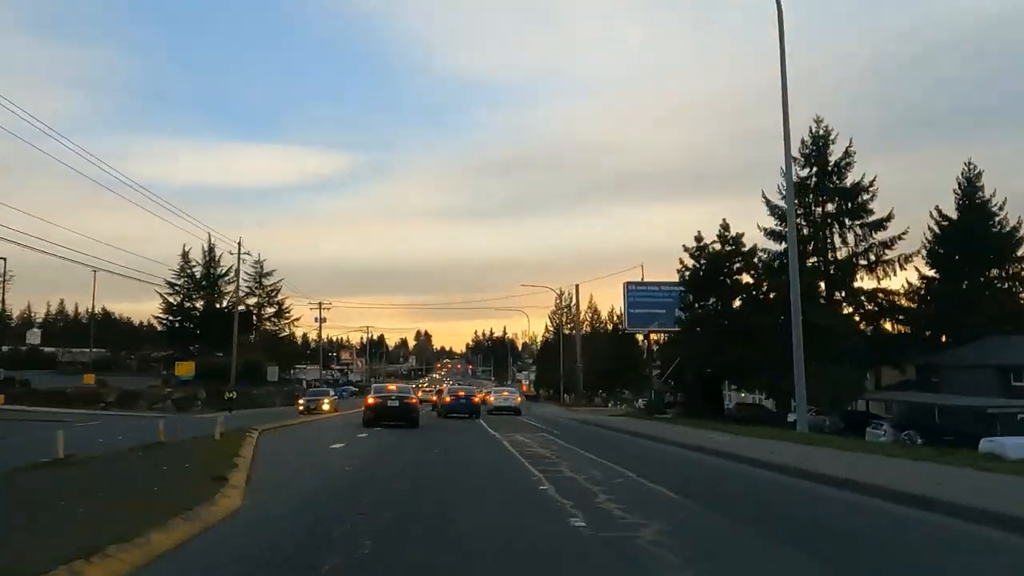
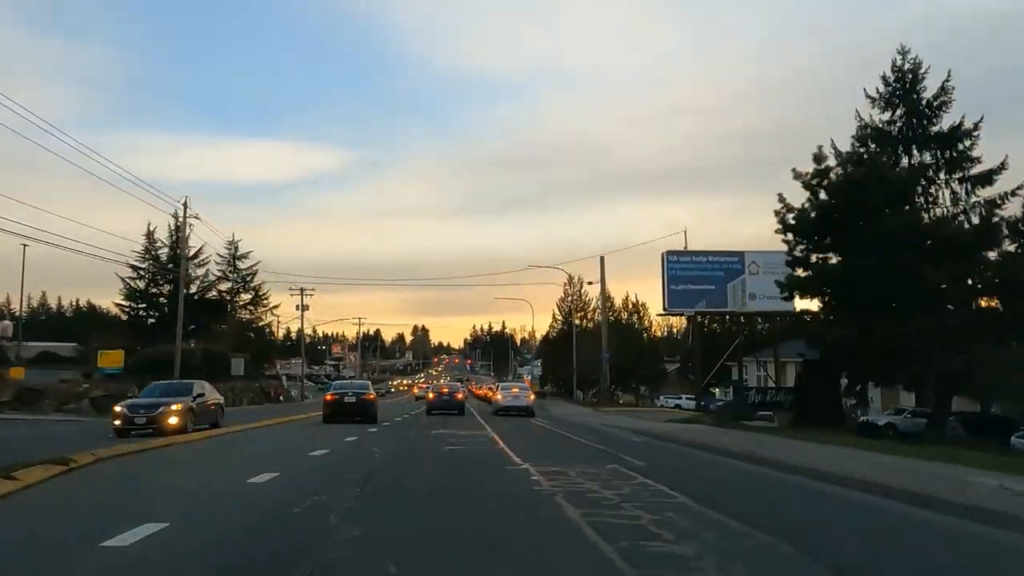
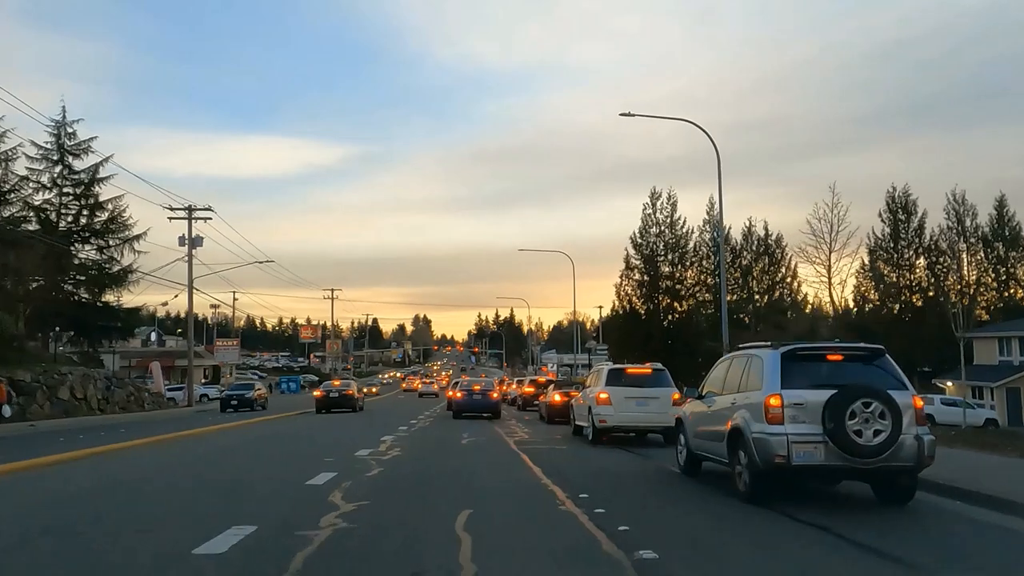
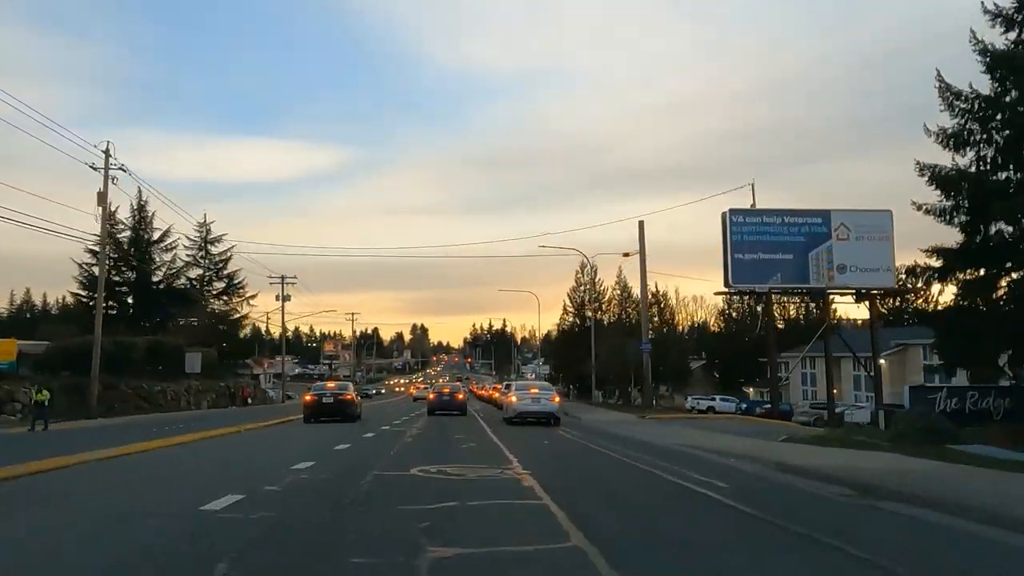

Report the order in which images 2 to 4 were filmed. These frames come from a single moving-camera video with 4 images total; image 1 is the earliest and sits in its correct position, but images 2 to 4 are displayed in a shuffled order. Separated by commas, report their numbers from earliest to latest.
2, 4, 3
